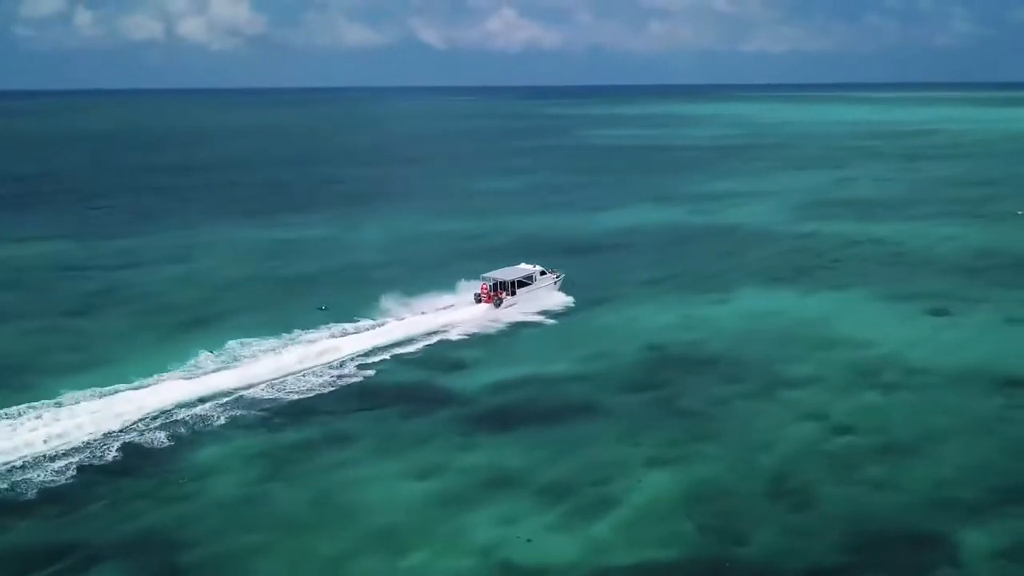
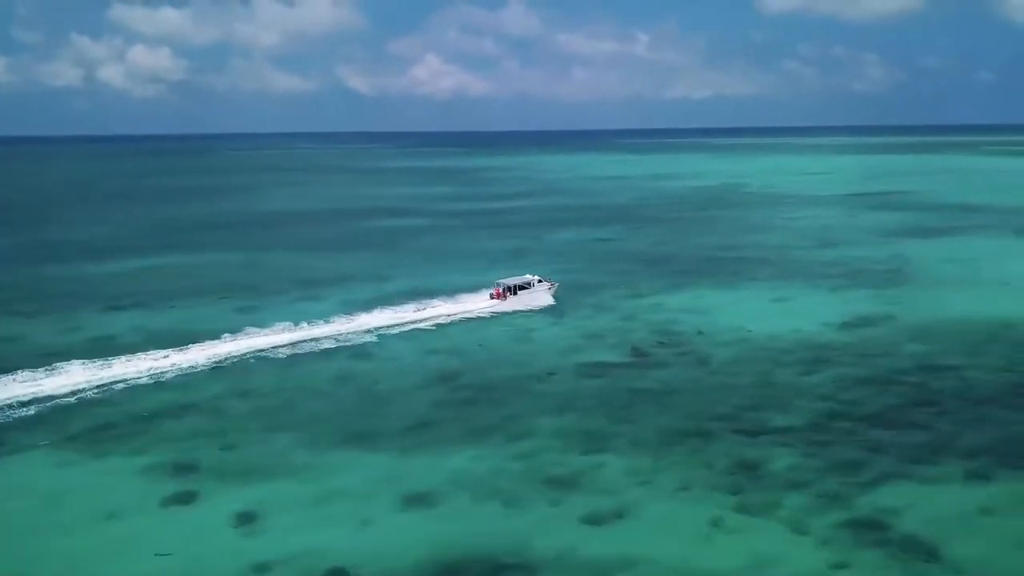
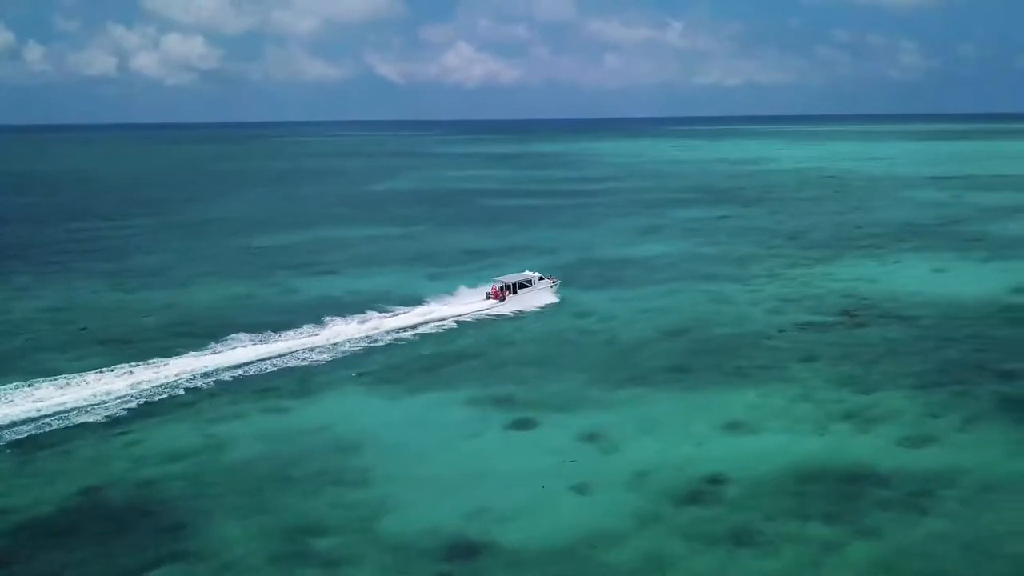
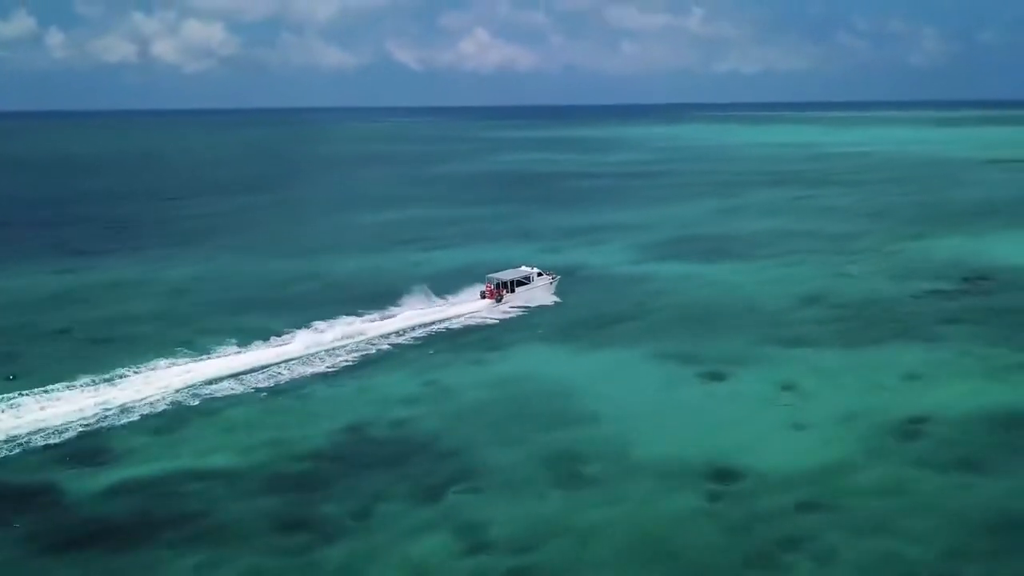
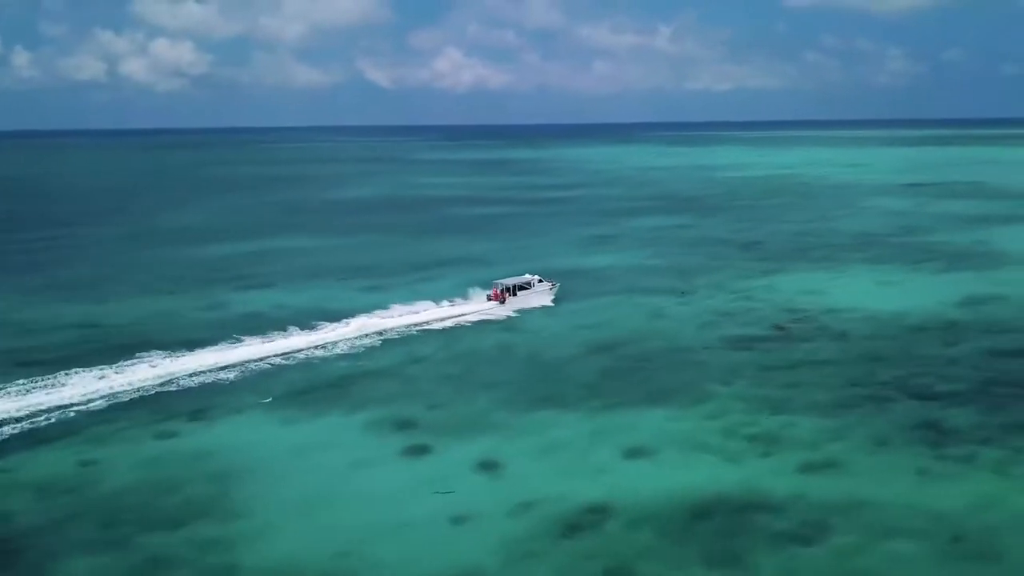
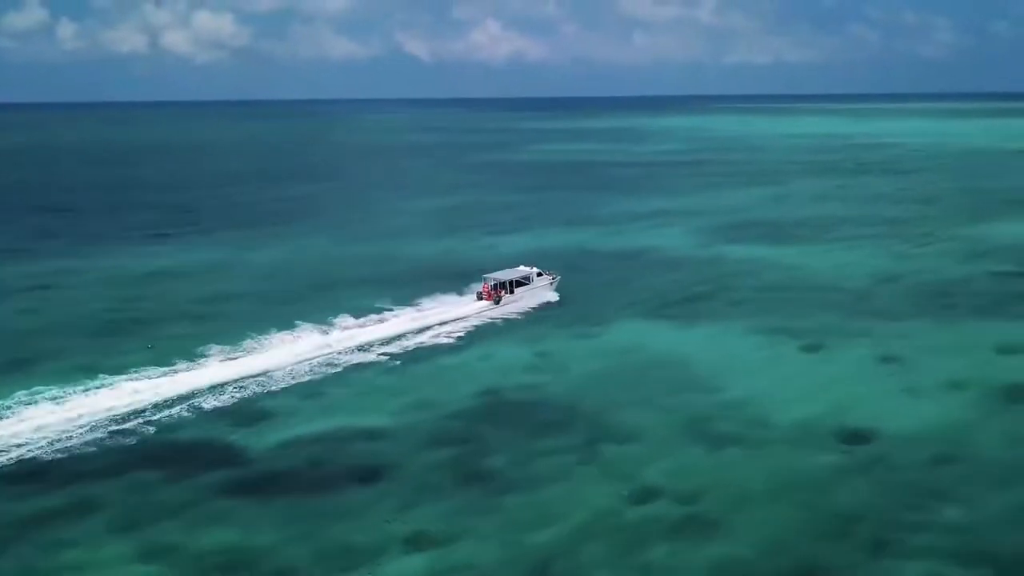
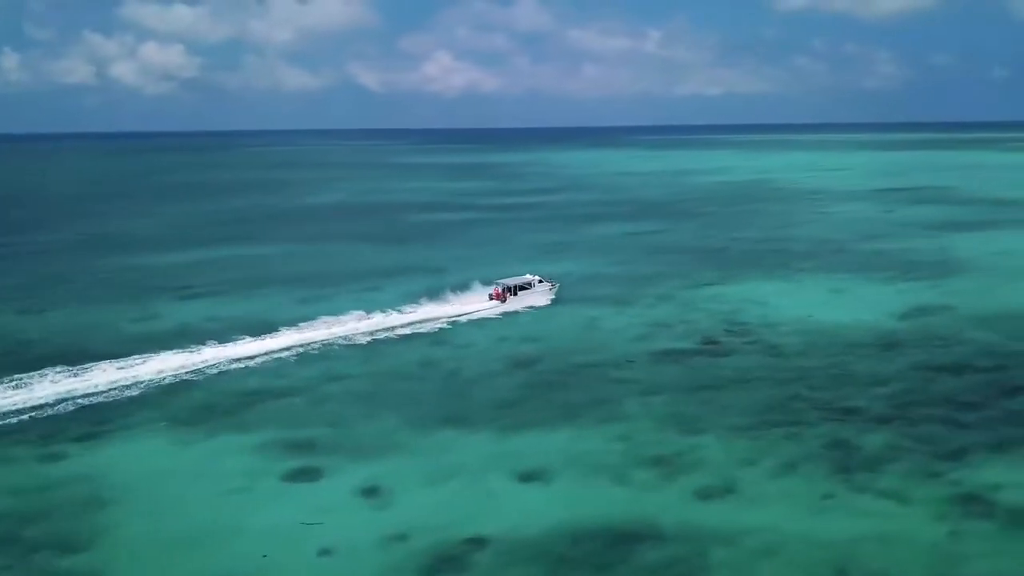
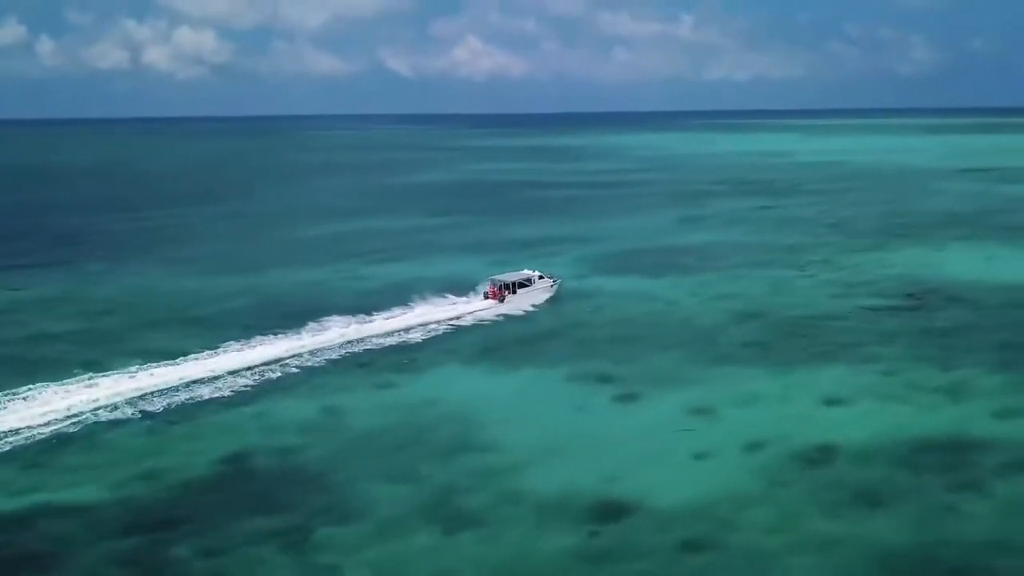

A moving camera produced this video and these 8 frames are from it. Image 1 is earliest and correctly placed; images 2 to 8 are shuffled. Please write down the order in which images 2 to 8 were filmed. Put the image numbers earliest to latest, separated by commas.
6, 4, 8, 3, 5, 7, 2
